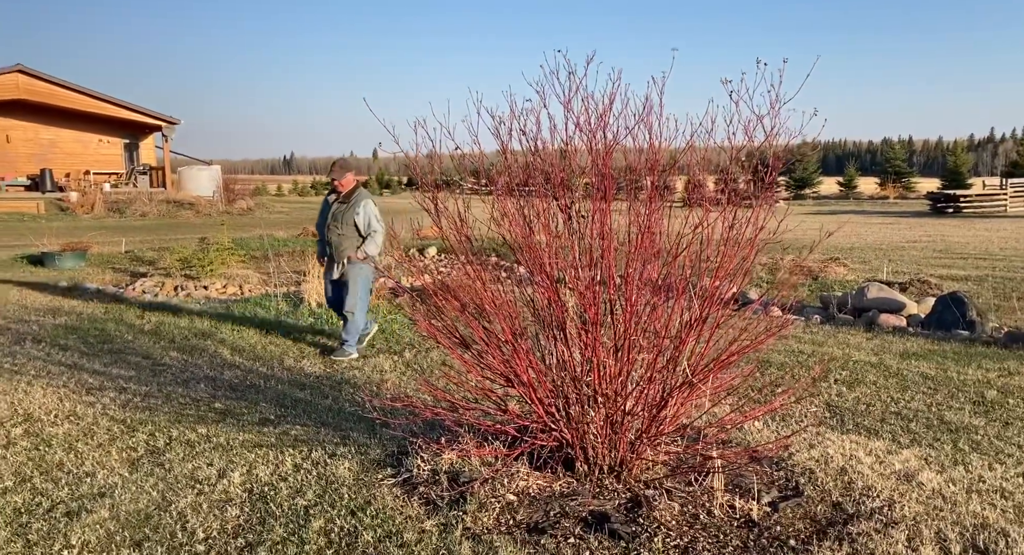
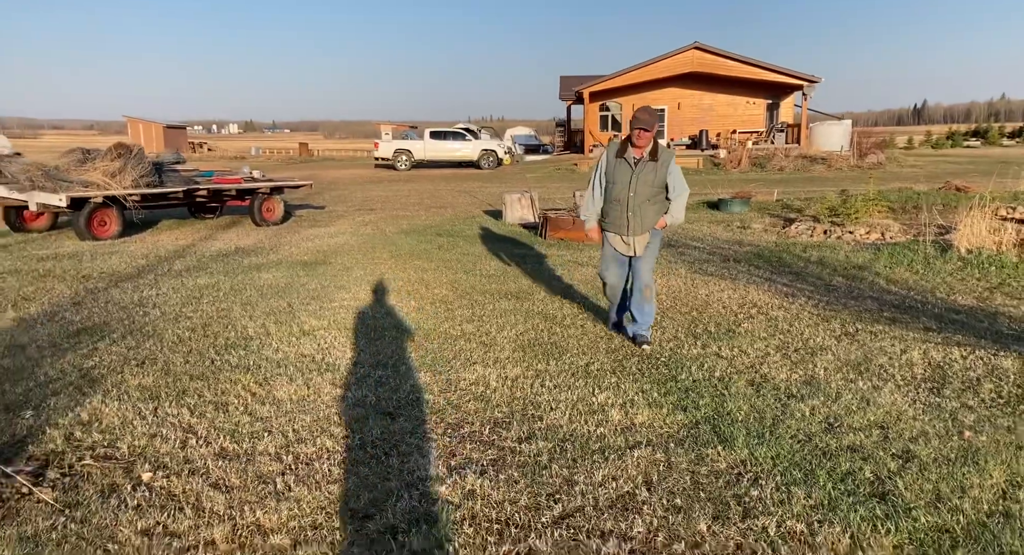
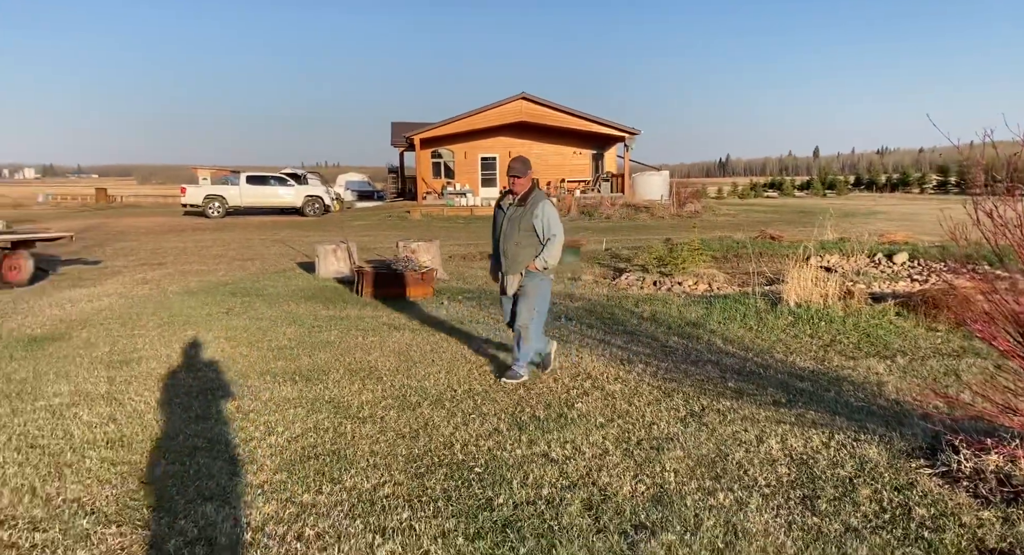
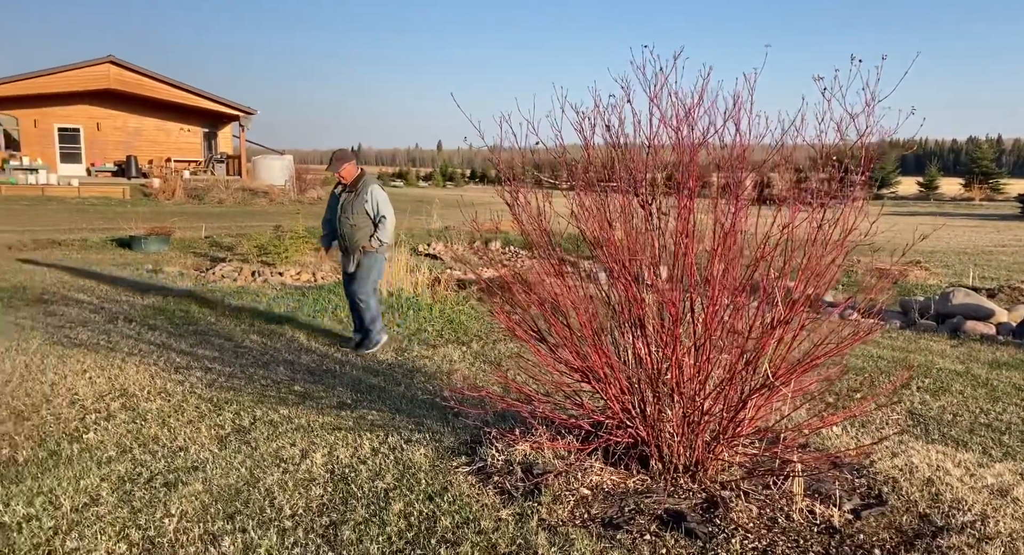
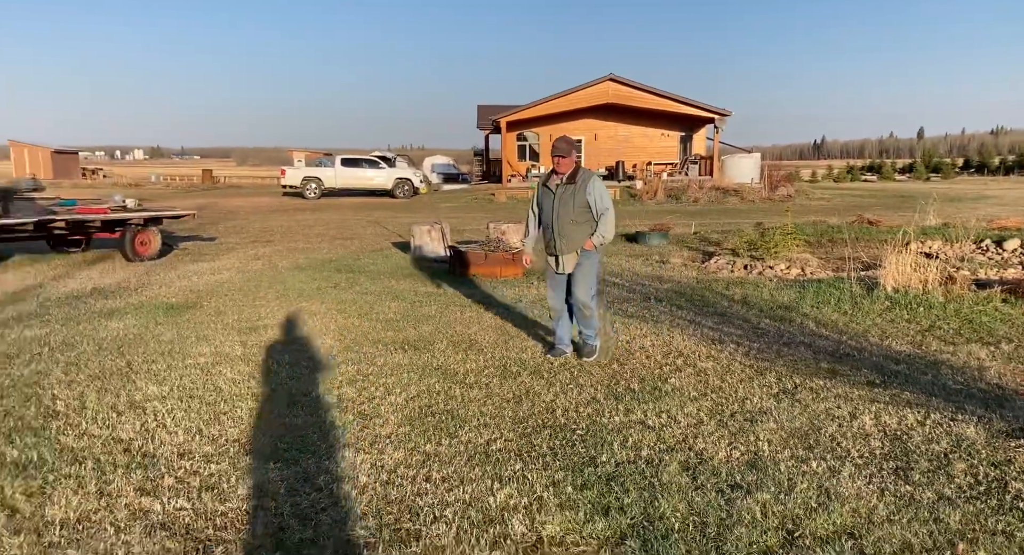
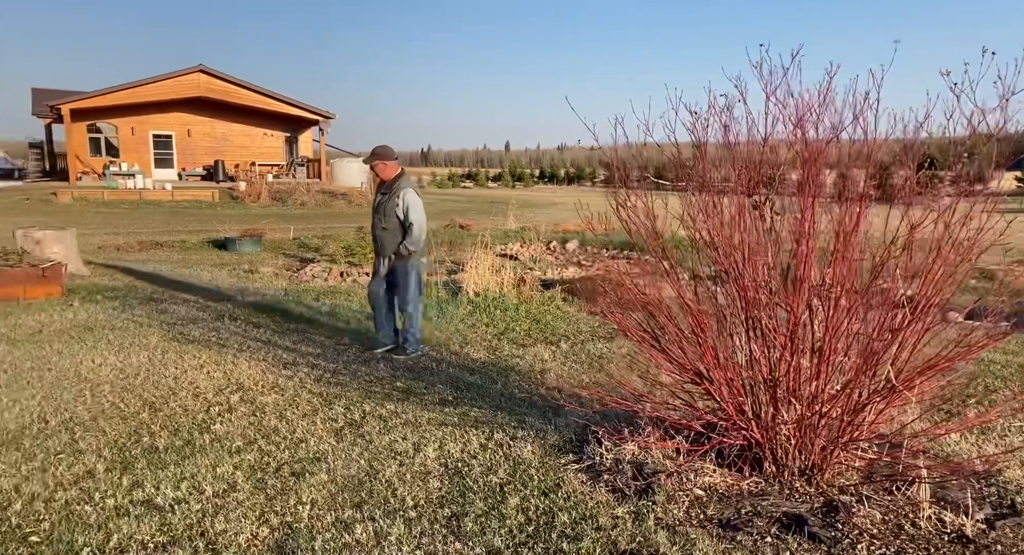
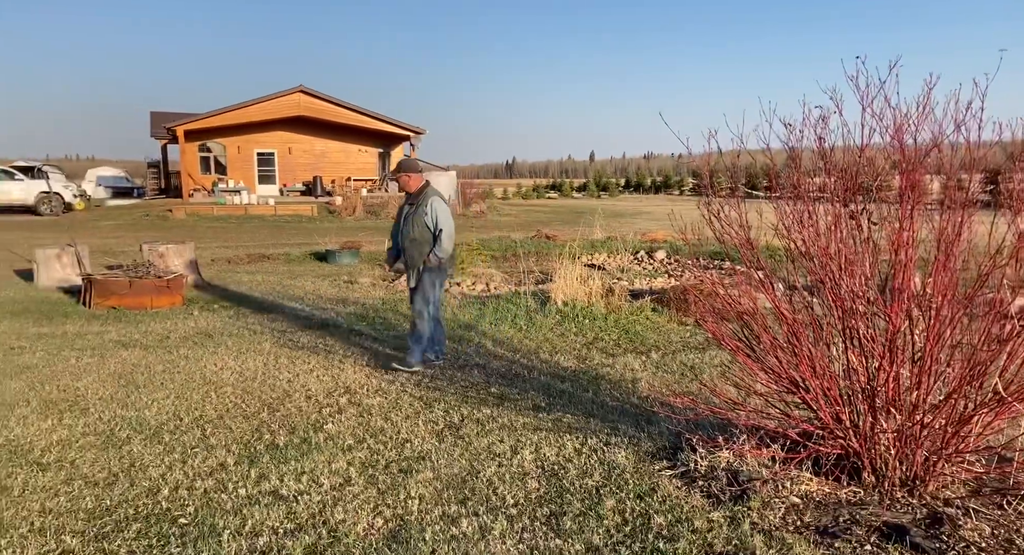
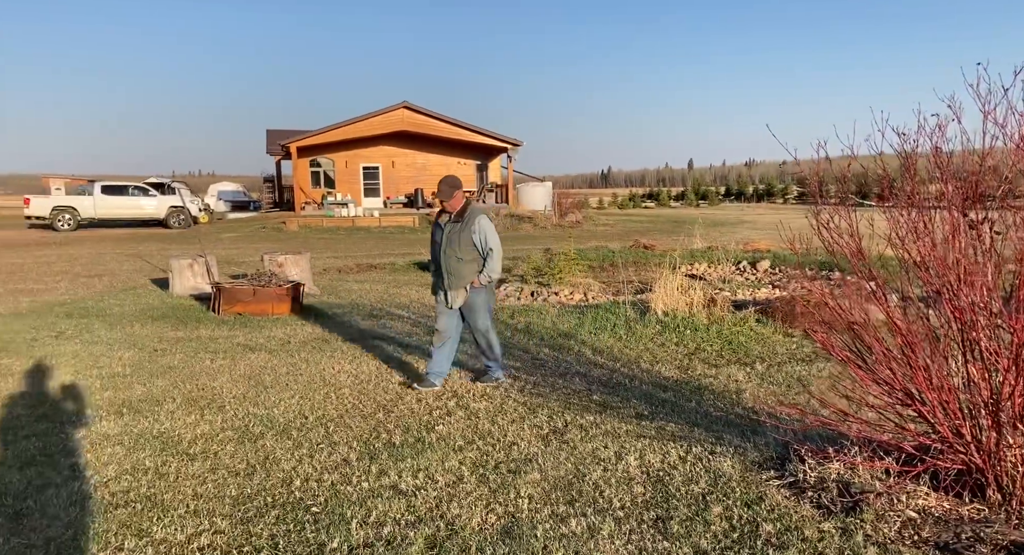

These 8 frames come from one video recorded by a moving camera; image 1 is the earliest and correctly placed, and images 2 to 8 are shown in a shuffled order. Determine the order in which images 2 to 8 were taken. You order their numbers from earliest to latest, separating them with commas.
4, 6, 7, 8, 3, 5, 2
